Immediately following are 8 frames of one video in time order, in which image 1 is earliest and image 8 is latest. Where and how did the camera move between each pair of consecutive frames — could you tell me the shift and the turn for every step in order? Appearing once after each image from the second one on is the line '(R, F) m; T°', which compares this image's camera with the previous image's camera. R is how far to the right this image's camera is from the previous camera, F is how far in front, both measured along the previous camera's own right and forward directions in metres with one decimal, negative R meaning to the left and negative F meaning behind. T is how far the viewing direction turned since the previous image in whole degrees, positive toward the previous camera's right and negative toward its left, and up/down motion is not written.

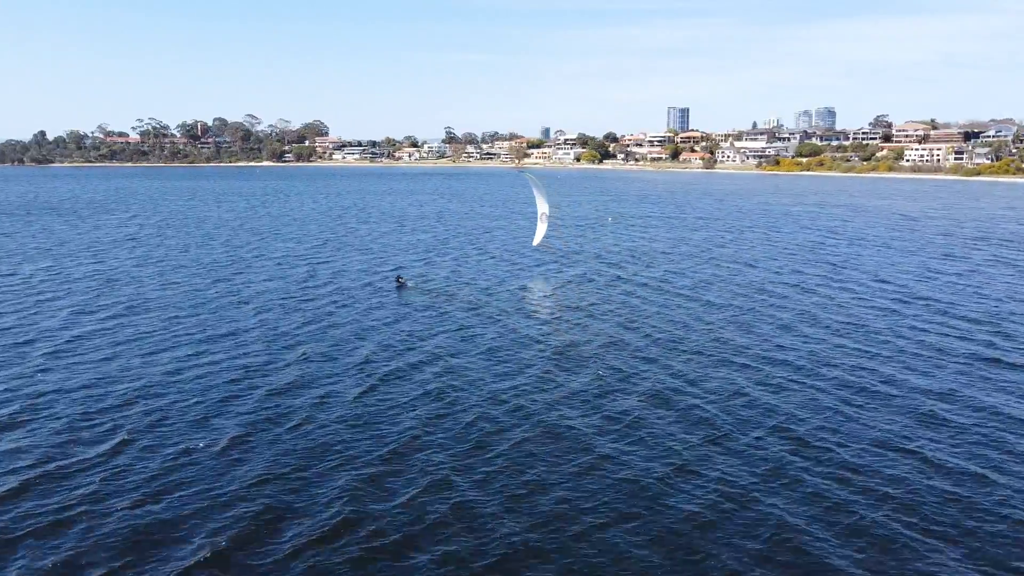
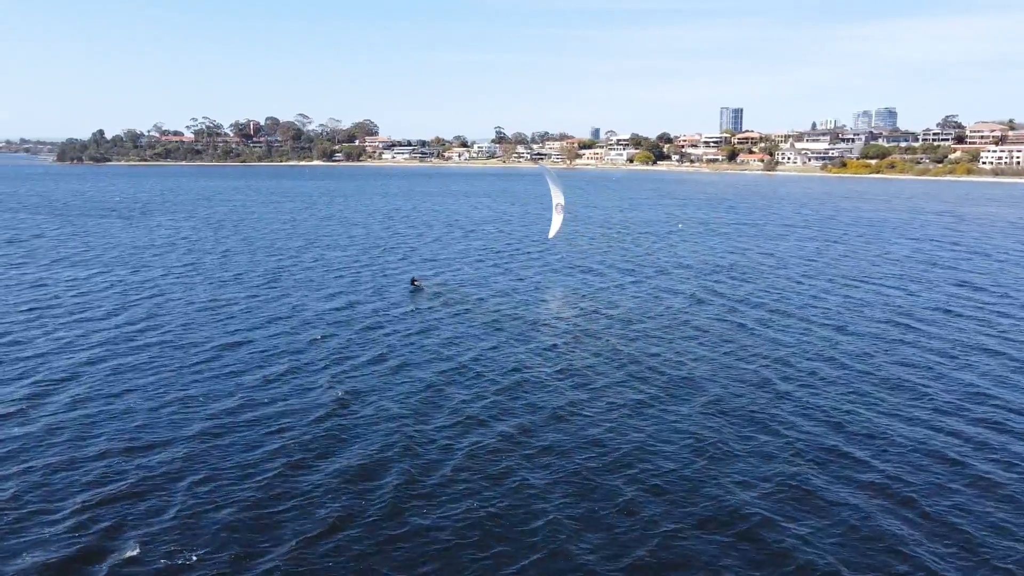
(-3.0, +7.9) m; -3°
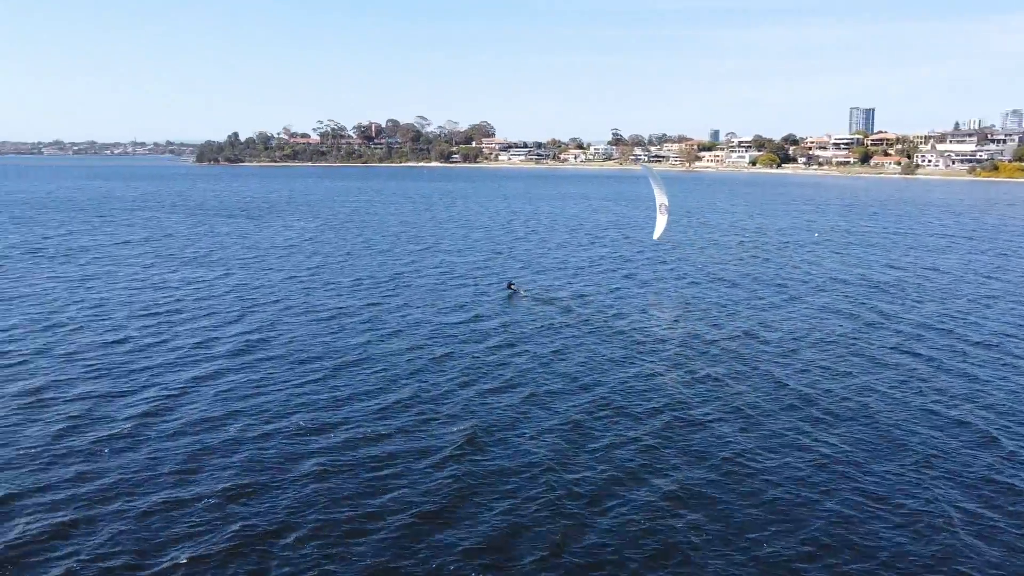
(-1.4, +4.0) m; -8°
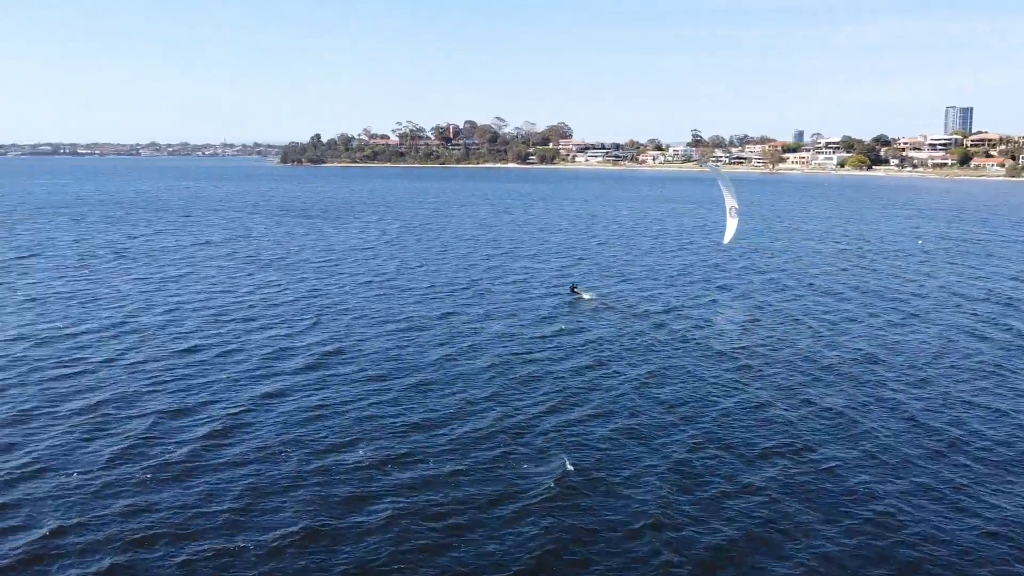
(-0.7, +3.1) m; -5°
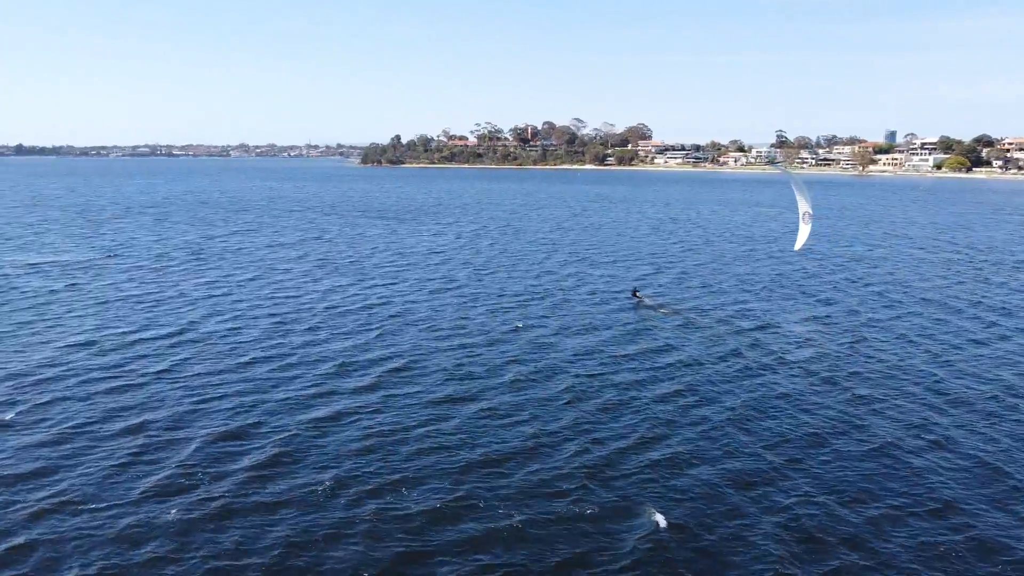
(-0.2, +3.1) m; -5°
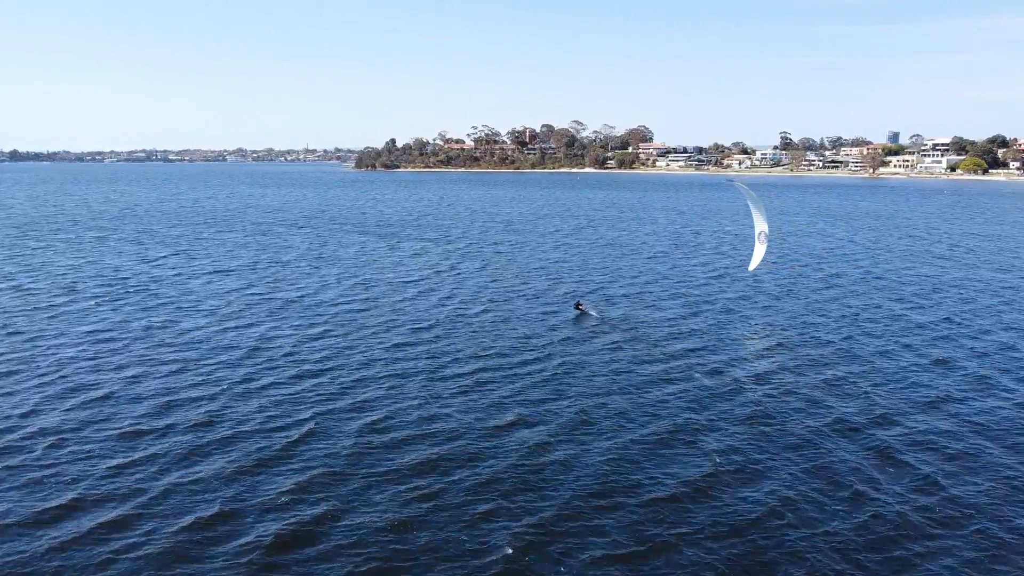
(-0.8, +15.1) m; 0°
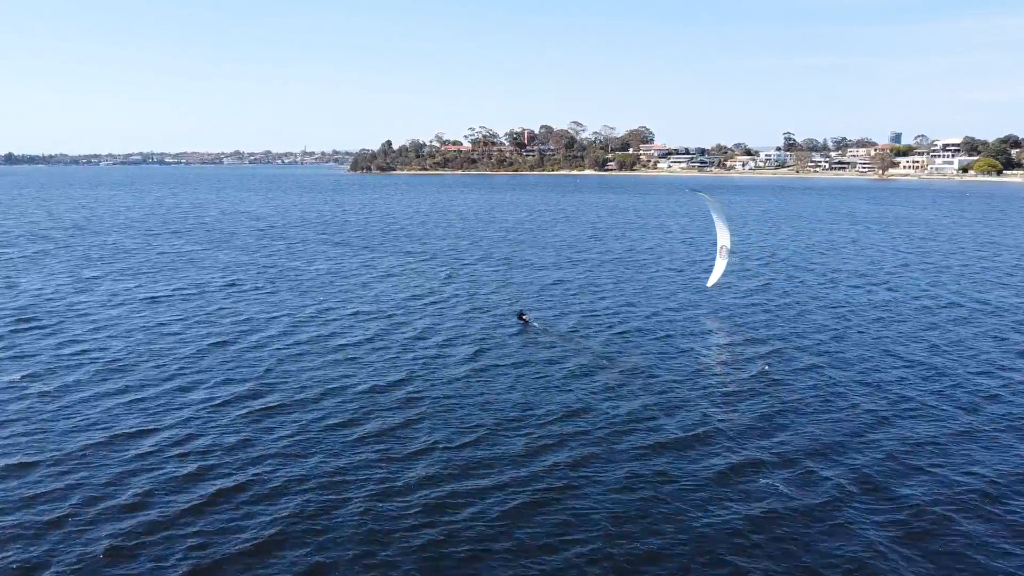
(-0.9, +12.3) m; 0°
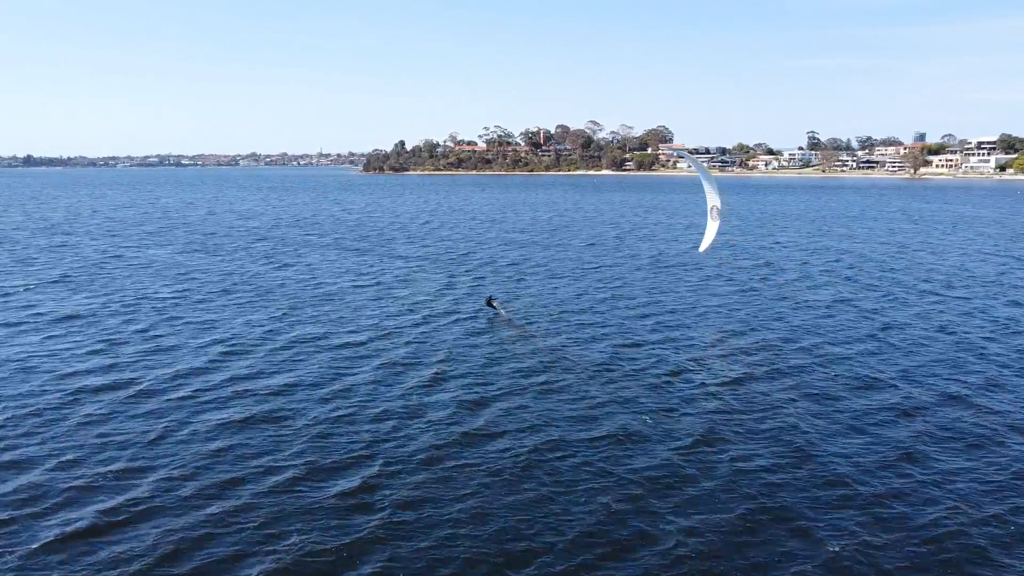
(-0.9, +13.1) m; -1°
